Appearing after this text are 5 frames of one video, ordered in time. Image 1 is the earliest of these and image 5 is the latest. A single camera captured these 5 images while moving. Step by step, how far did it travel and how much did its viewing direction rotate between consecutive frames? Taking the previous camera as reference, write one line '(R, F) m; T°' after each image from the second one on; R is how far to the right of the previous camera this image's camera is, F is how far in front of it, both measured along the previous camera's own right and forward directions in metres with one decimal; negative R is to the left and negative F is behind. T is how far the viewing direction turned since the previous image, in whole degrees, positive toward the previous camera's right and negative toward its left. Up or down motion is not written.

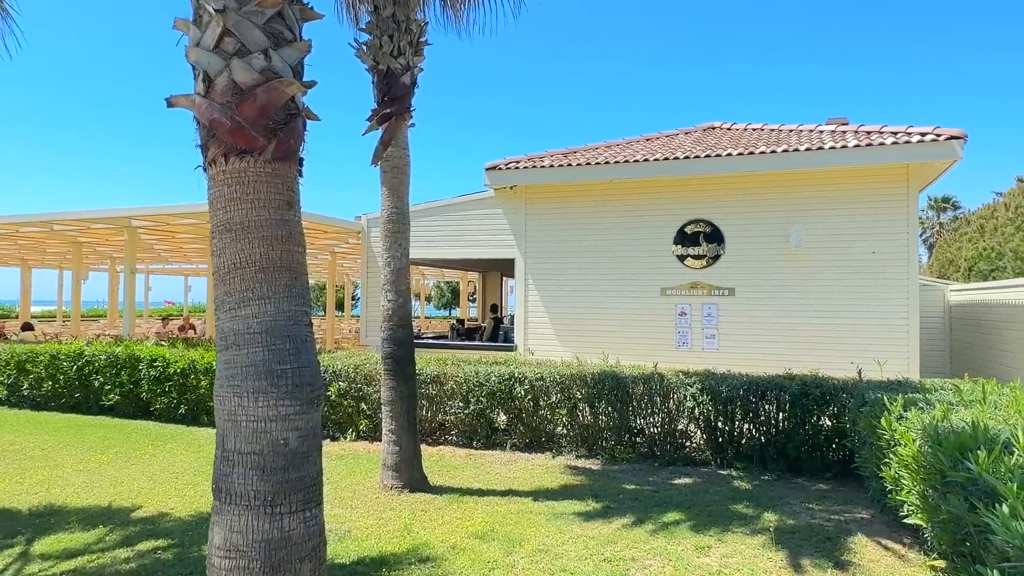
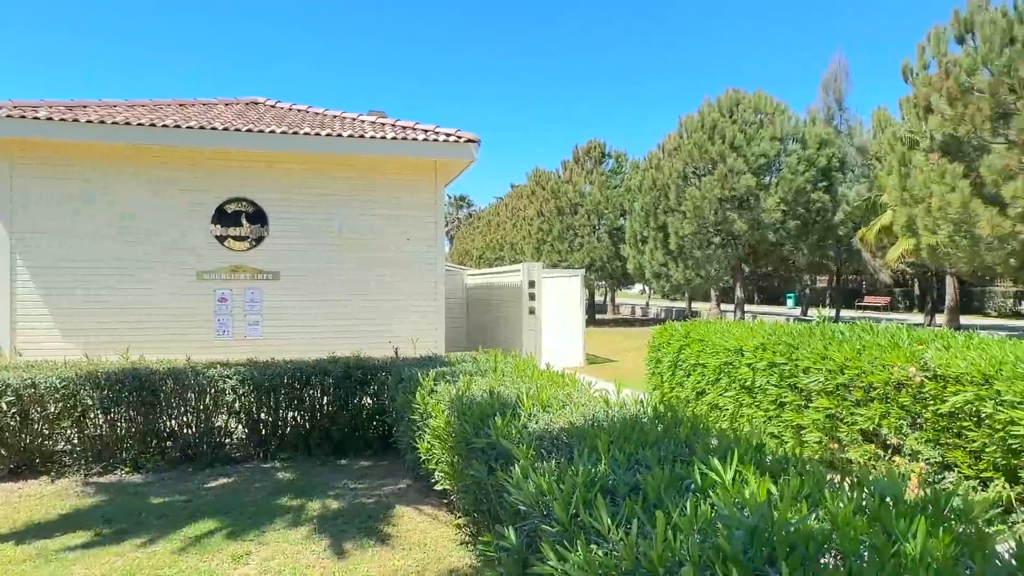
(+0.2, +0.3) m; +37°
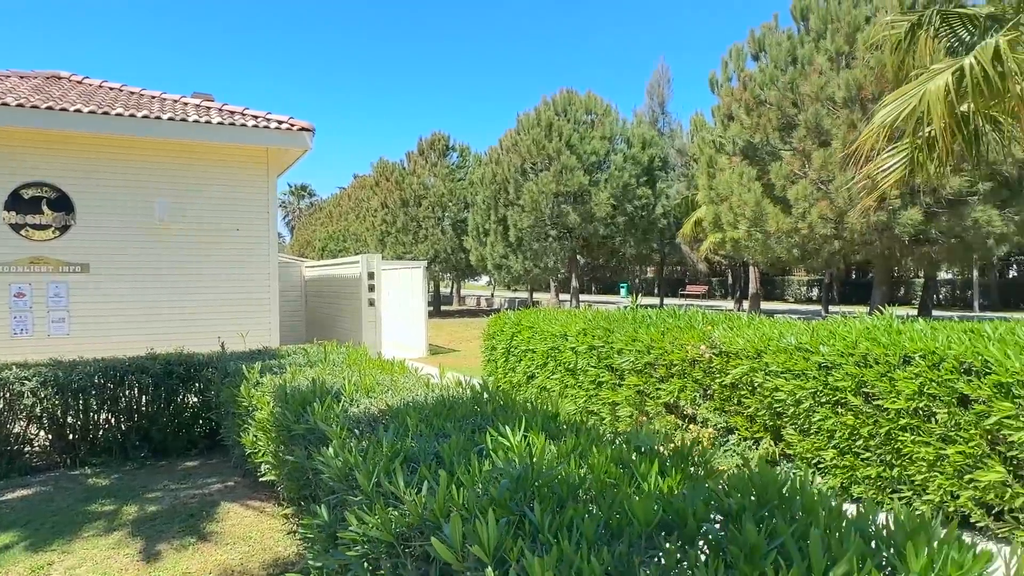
(+0.1, -0.2) m; +13°
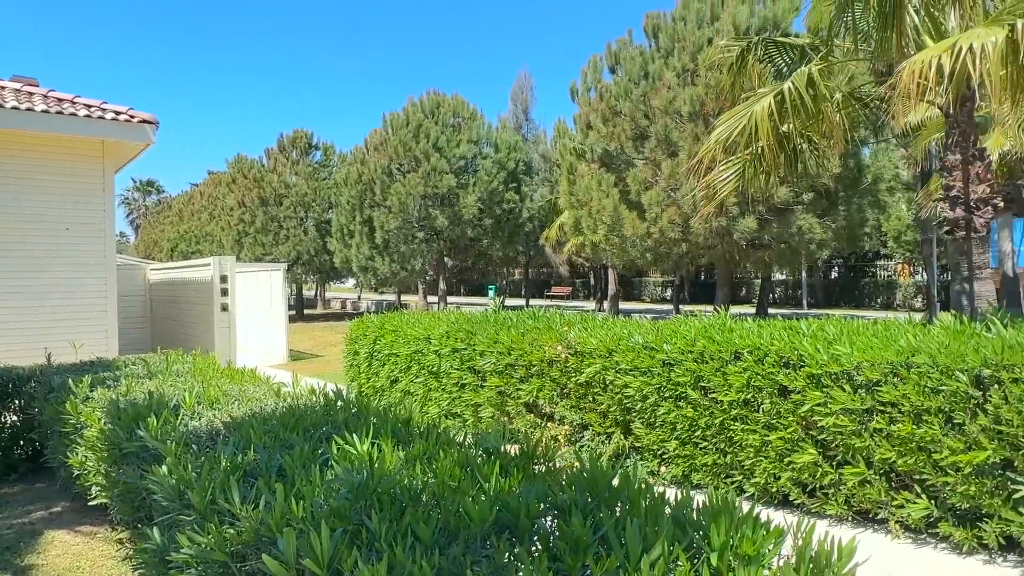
(+0.1, 0.0) m; +11°
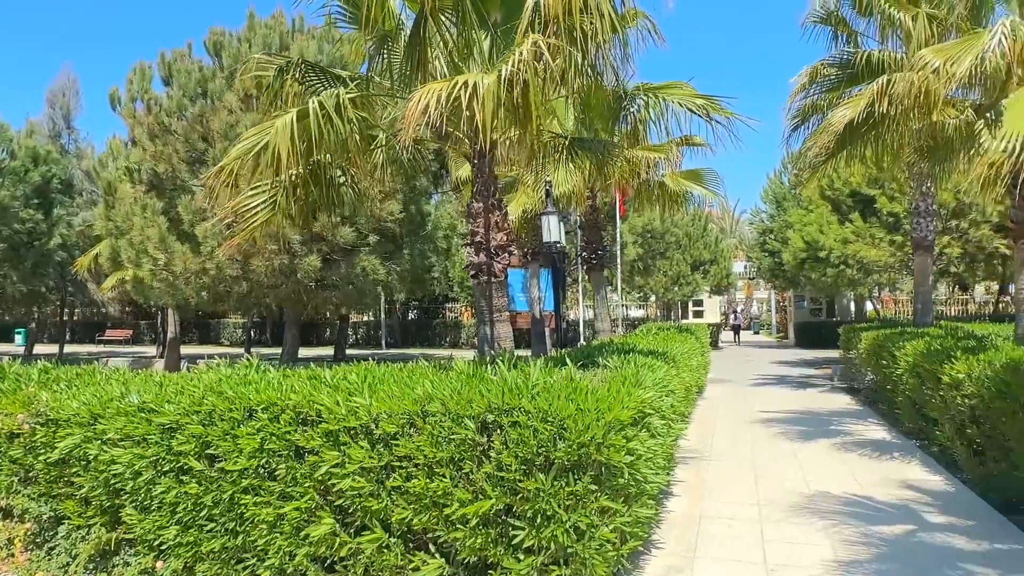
(+0.7, +0.6) m; +33°
